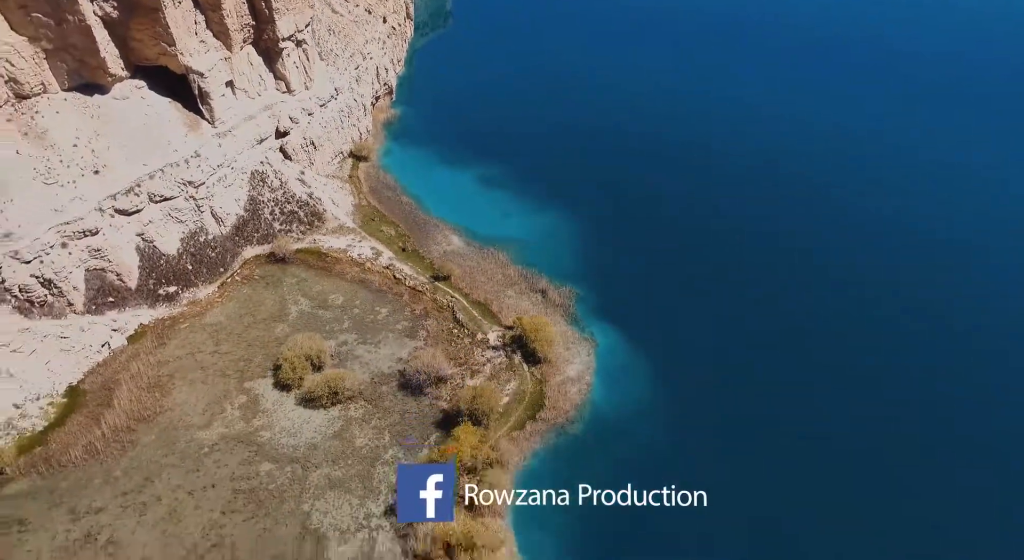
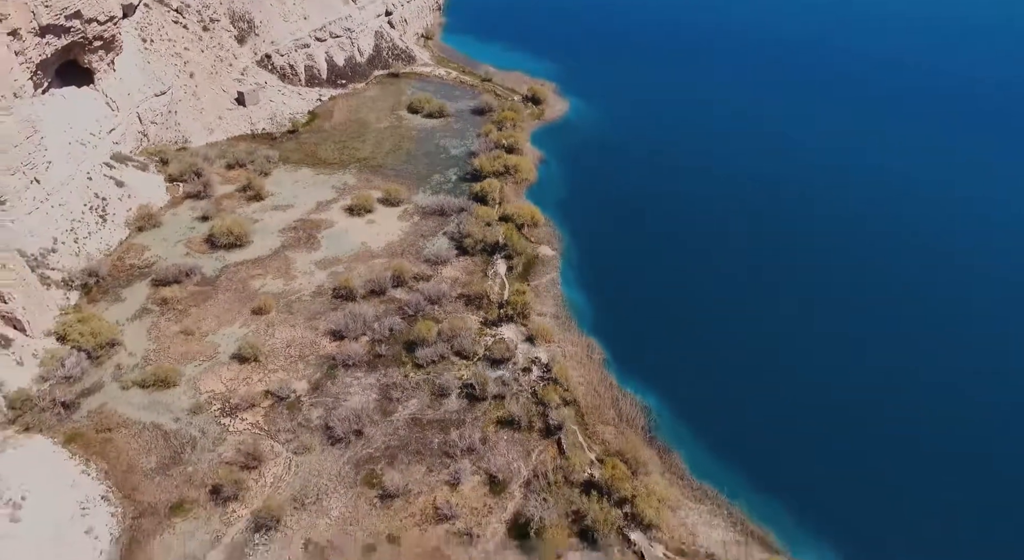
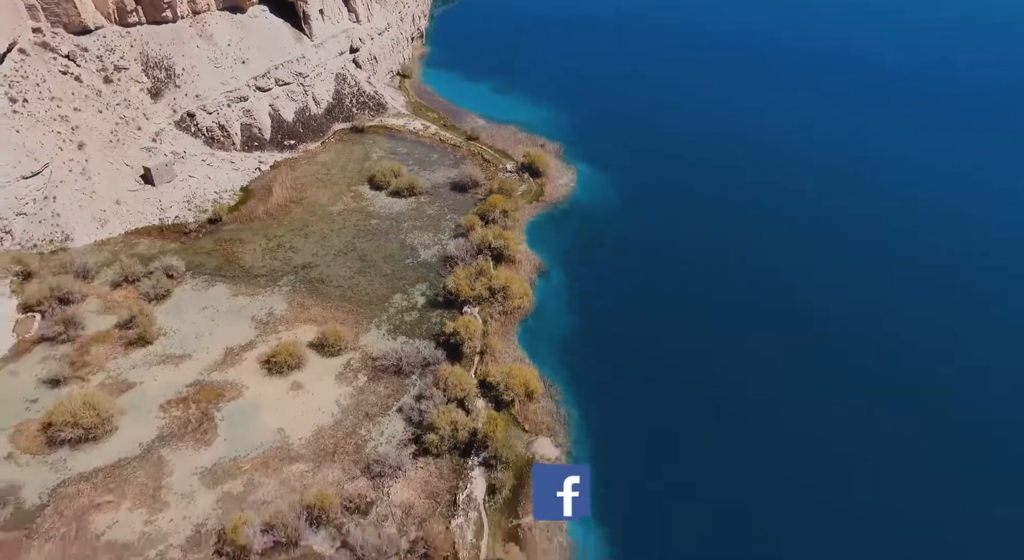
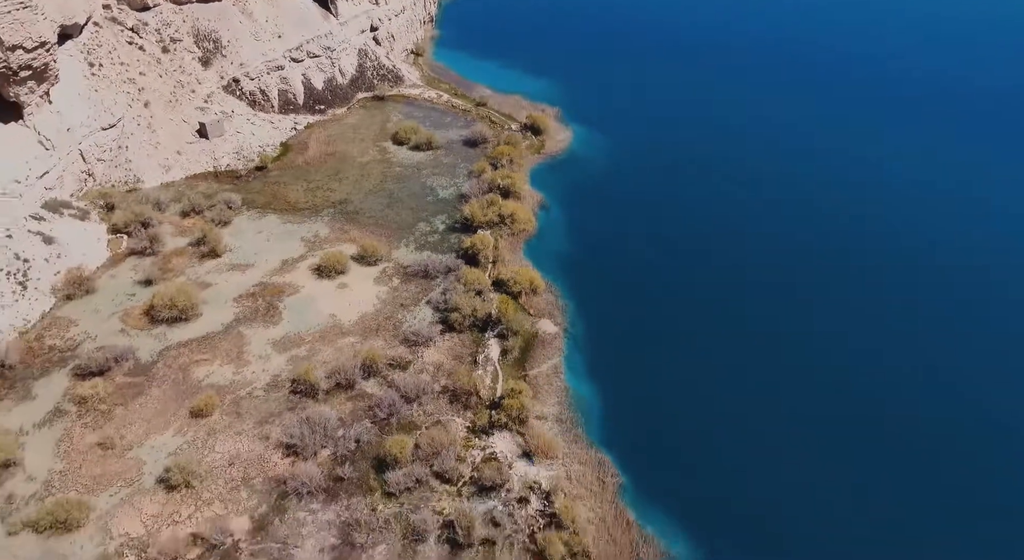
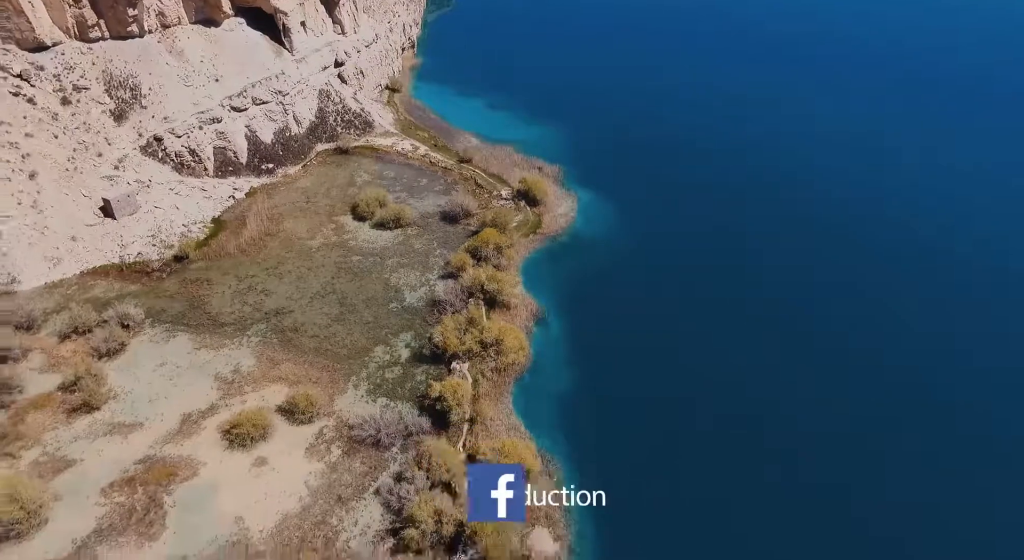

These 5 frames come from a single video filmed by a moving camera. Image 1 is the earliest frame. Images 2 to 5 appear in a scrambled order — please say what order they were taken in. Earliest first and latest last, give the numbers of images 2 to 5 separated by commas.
5, 3, 4, 2
